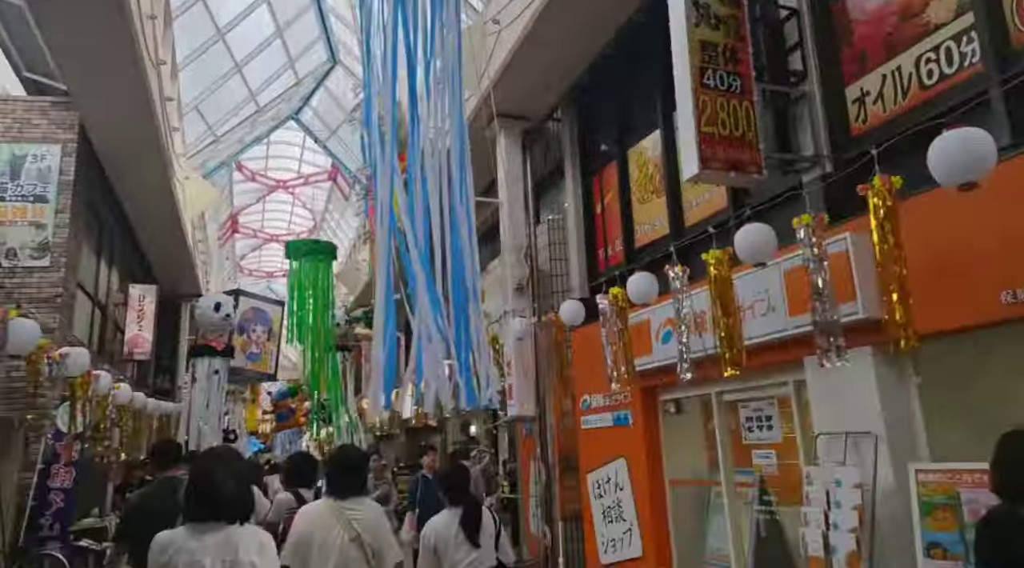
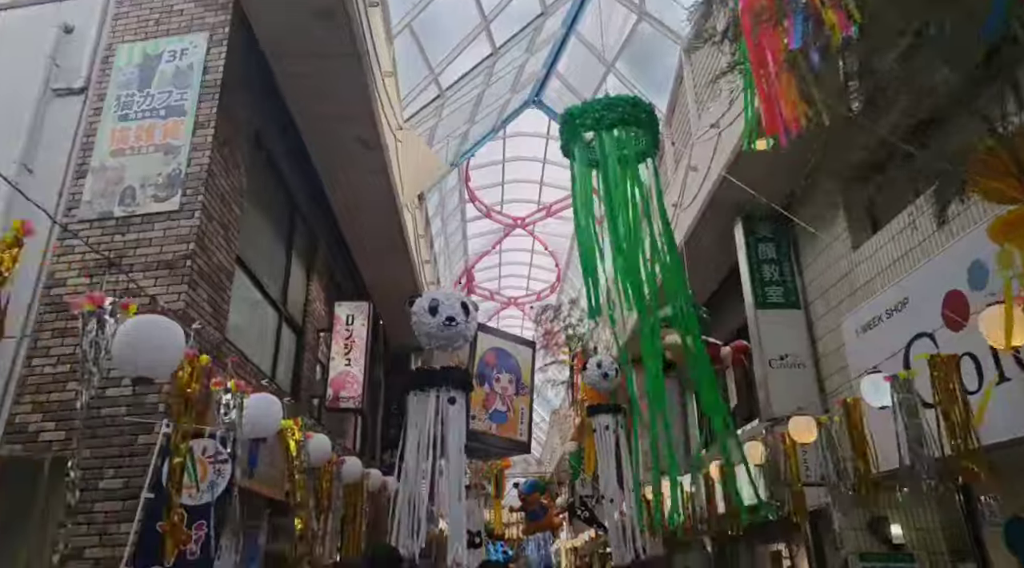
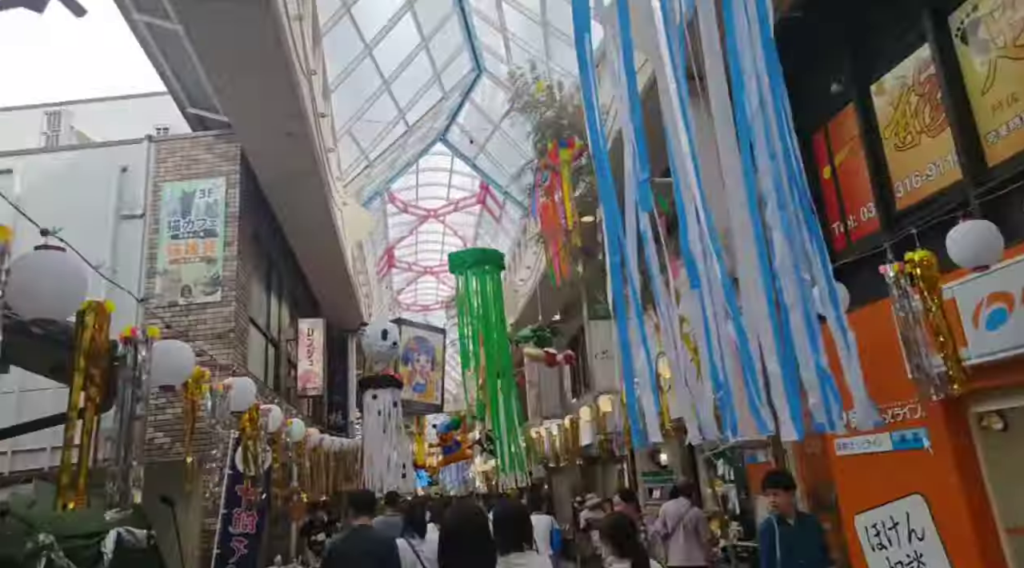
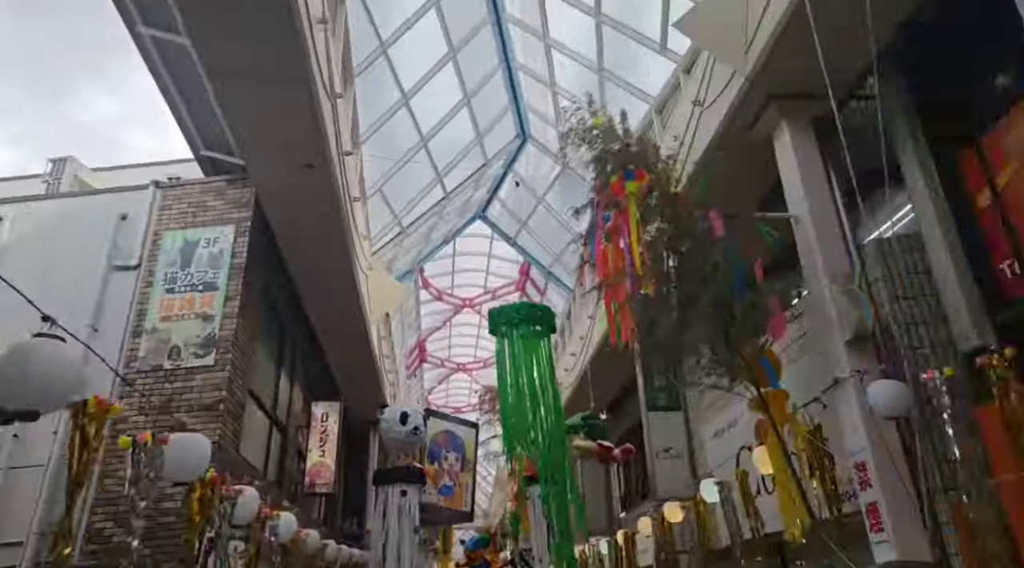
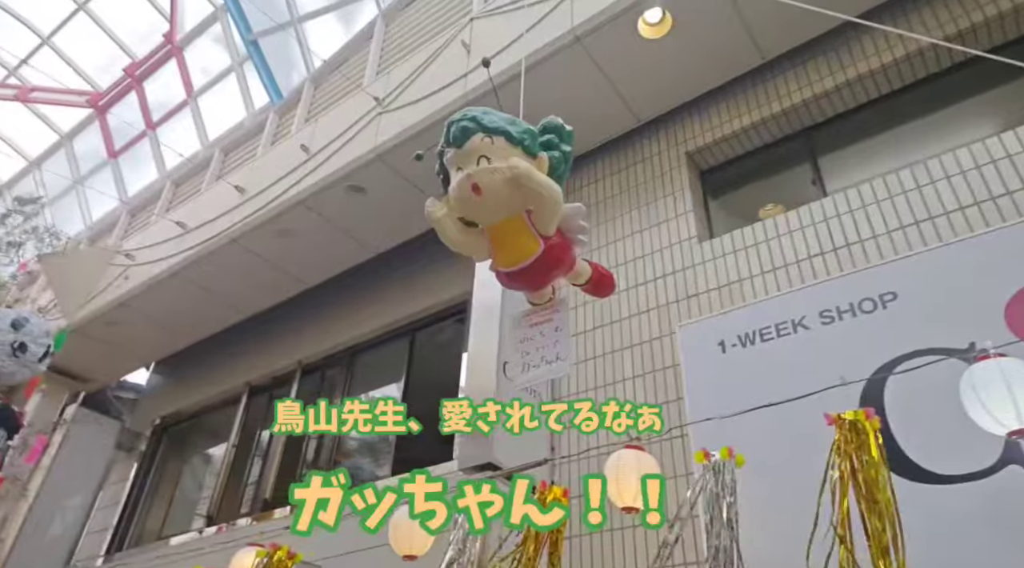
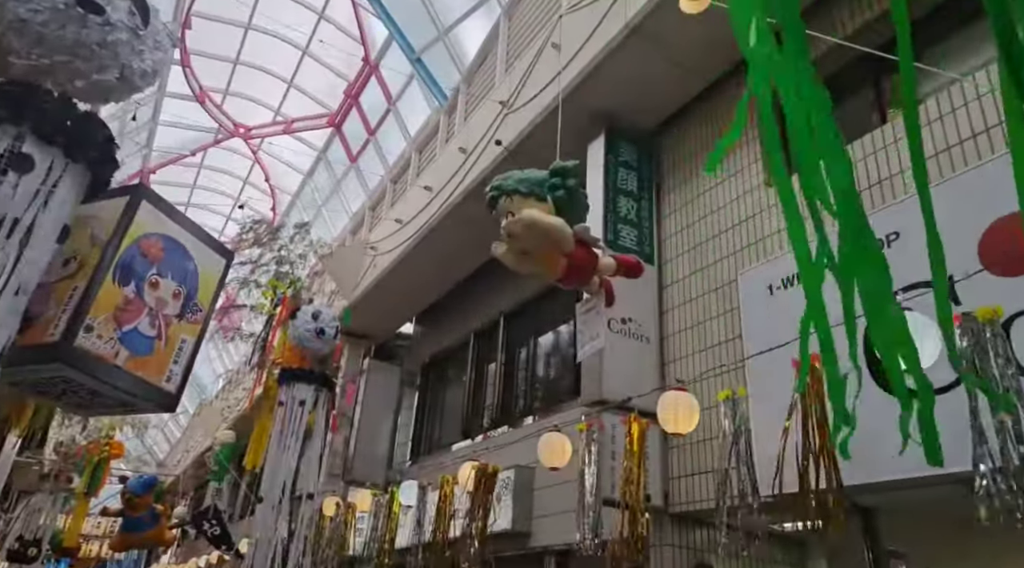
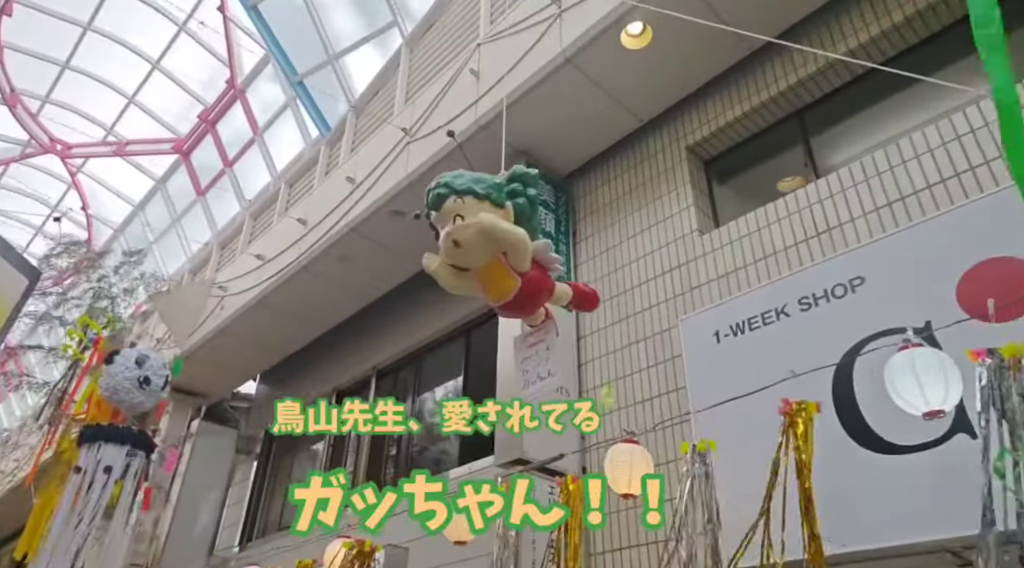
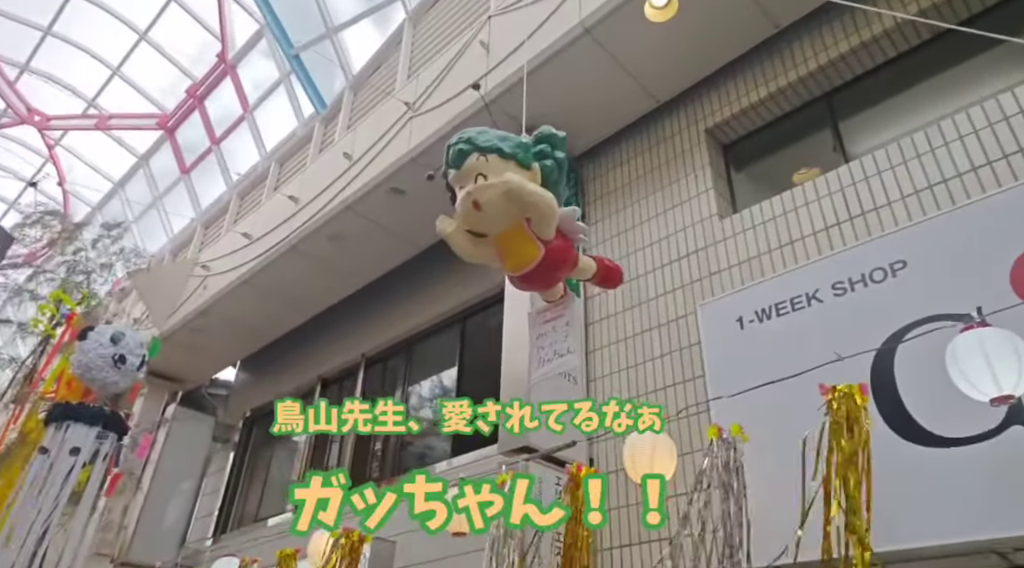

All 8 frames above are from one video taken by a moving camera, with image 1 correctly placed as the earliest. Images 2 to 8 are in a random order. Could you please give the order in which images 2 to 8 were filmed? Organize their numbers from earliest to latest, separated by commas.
3, 4, 2, 6, 7, 8, 5
